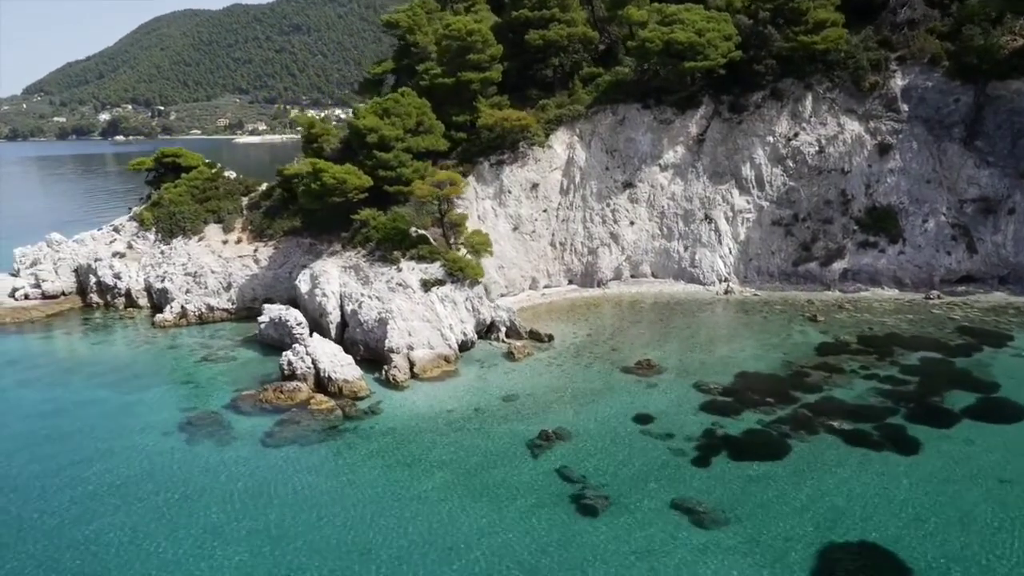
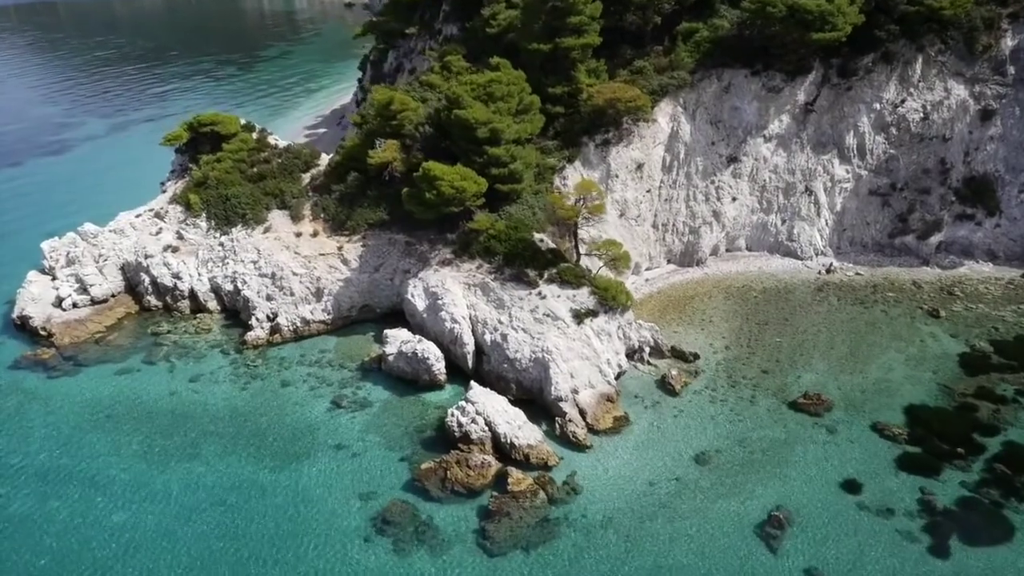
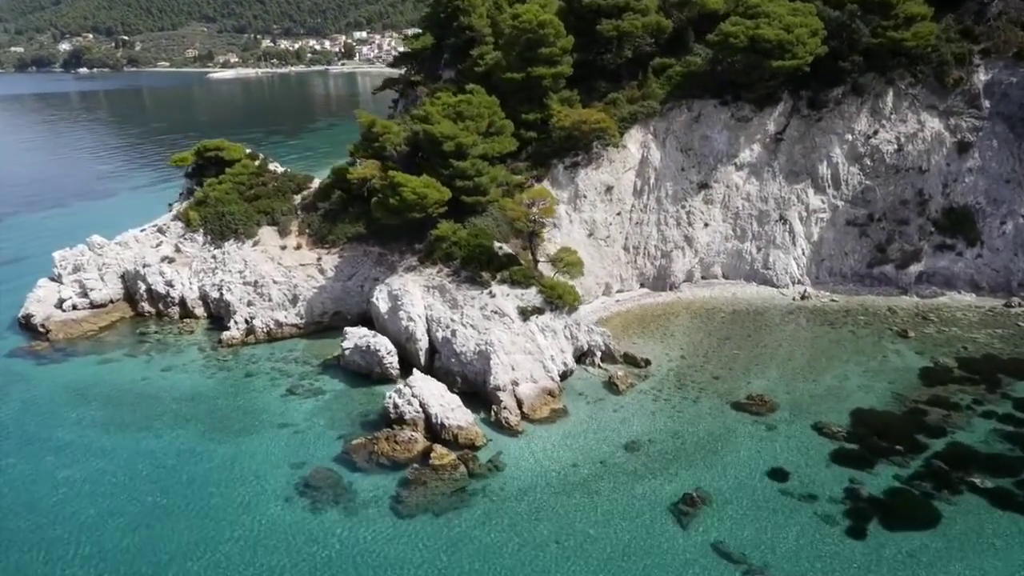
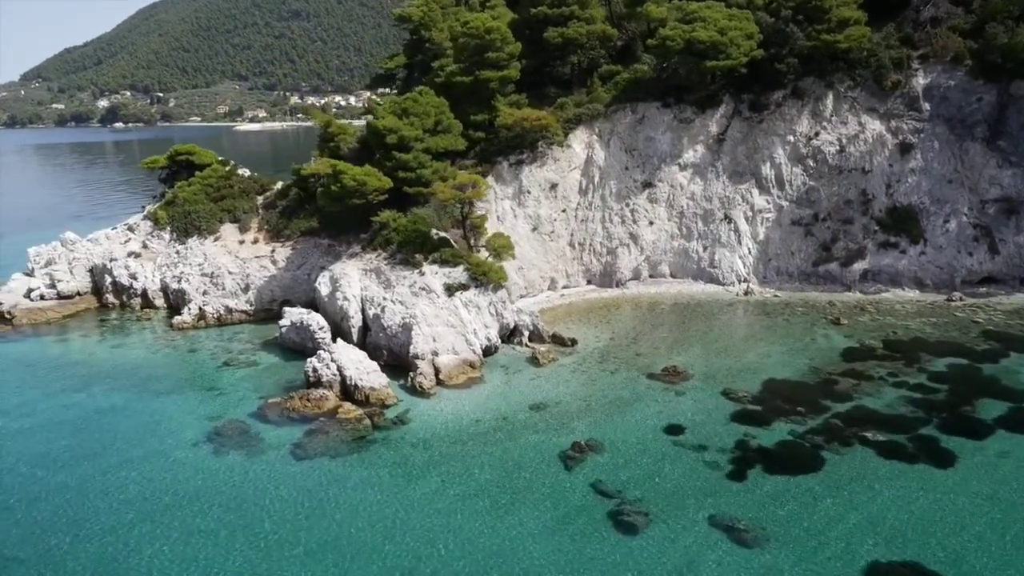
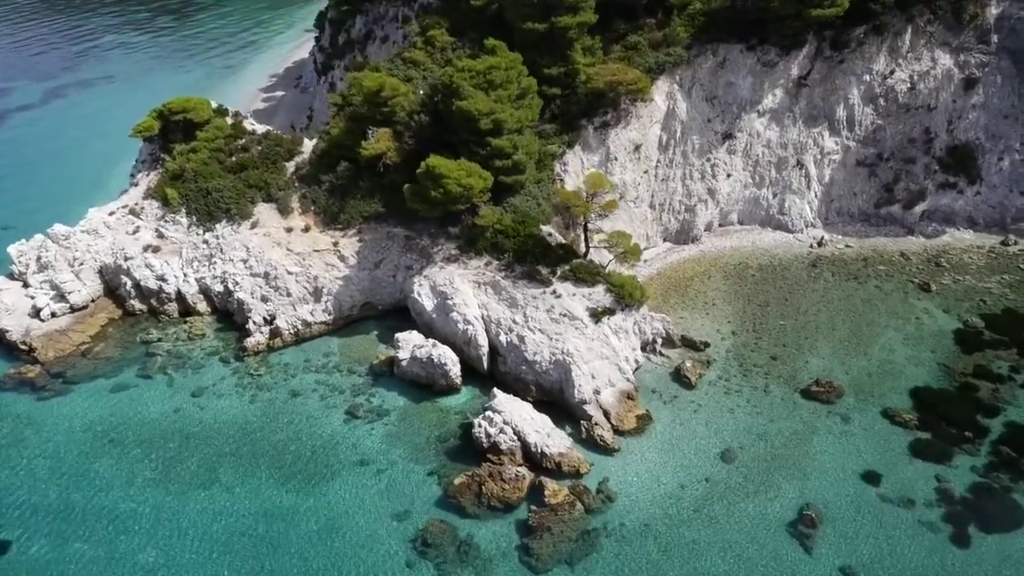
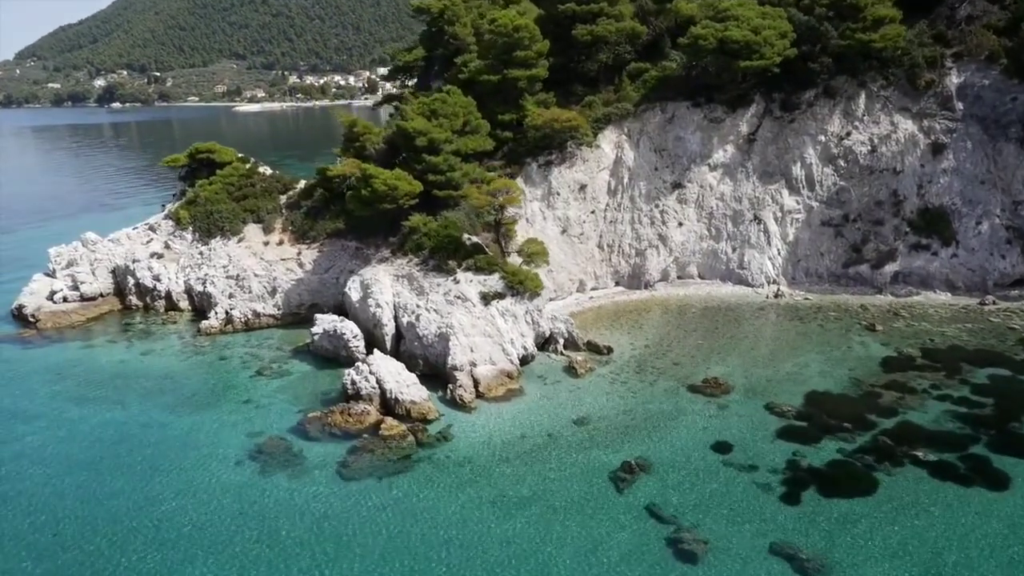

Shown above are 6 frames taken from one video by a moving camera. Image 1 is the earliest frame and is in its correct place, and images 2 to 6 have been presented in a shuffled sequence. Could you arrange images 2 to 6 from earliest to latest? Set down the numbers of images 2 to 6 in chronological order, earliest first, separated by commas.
4, 6, 3, 2, 5
